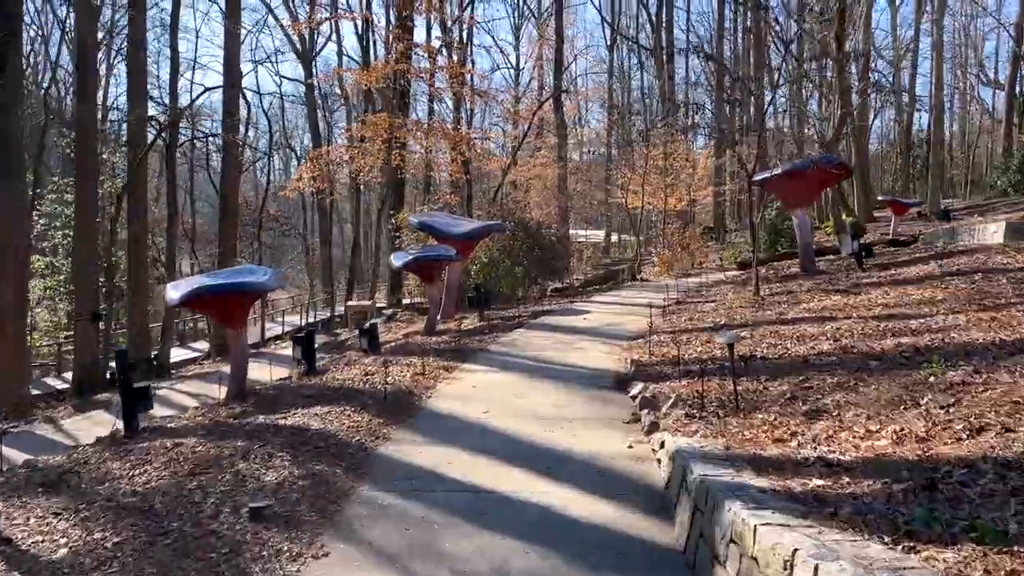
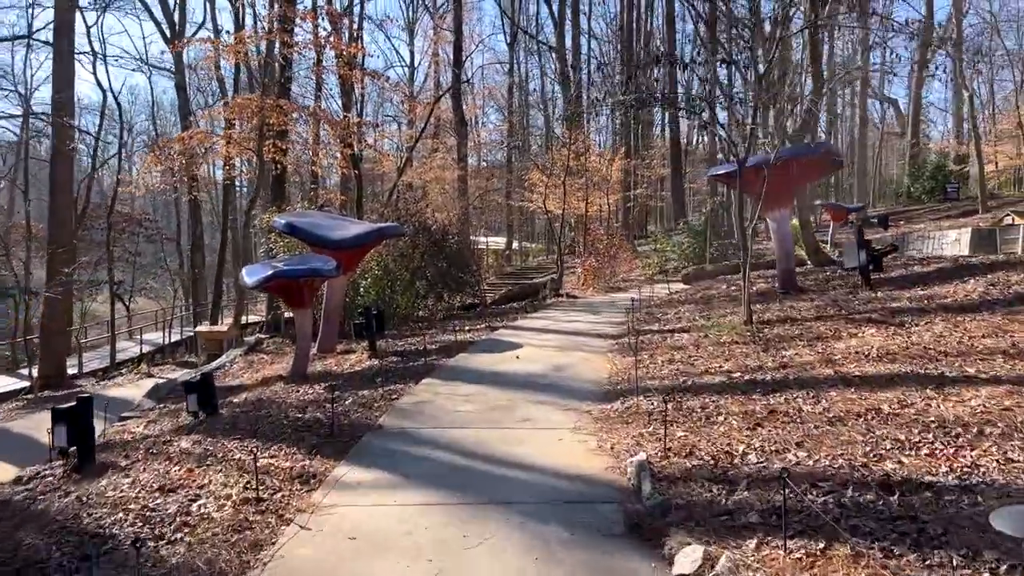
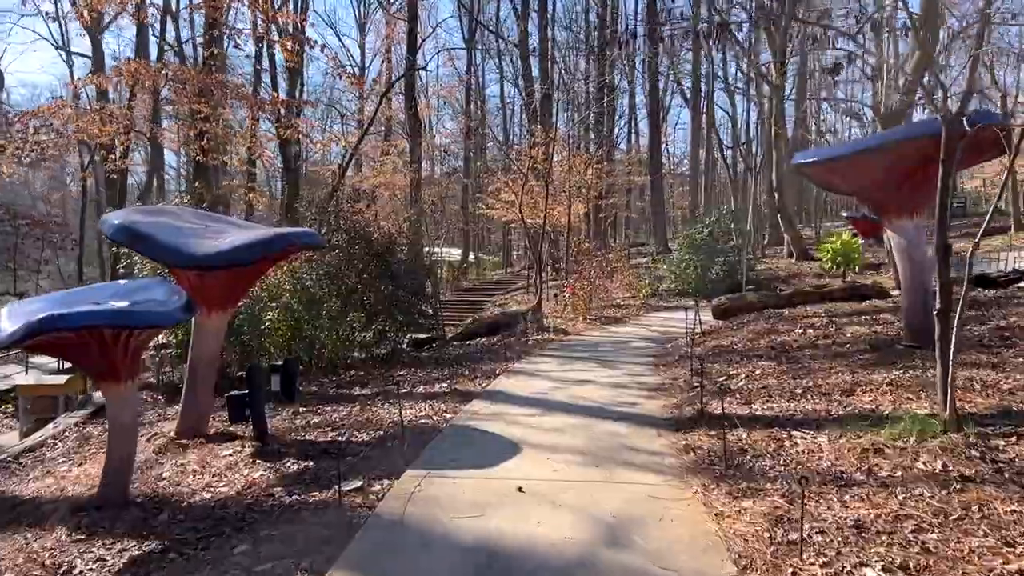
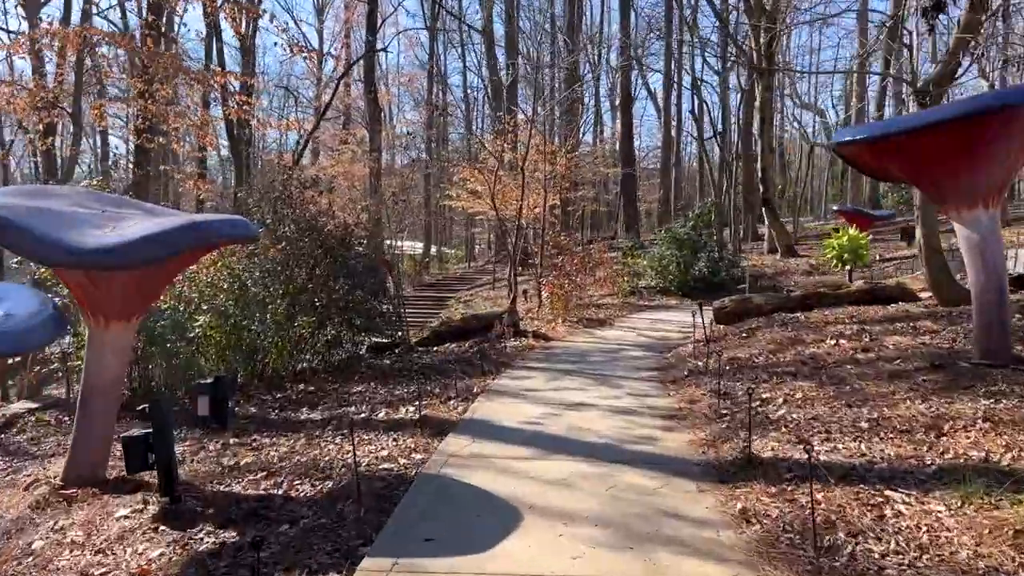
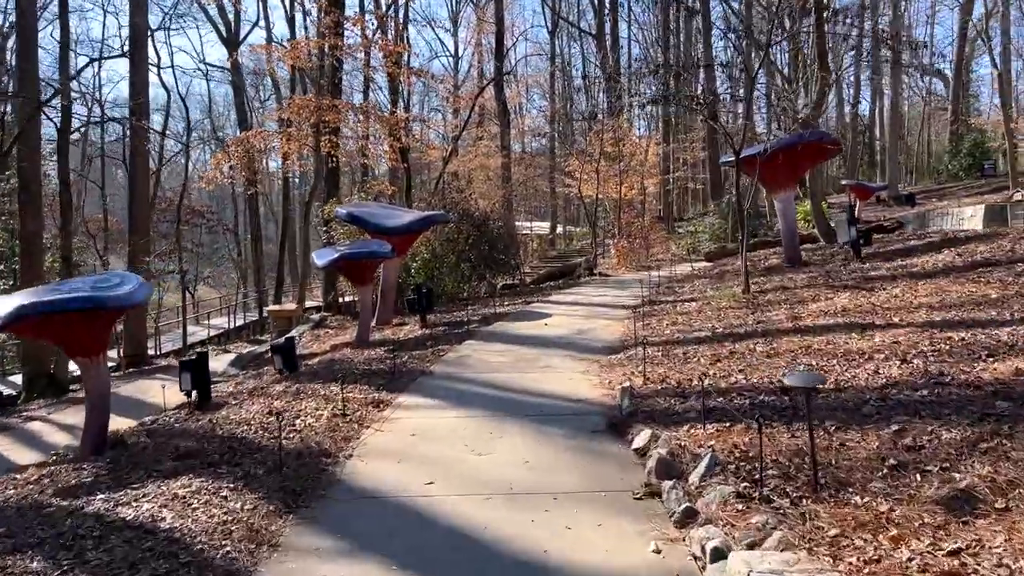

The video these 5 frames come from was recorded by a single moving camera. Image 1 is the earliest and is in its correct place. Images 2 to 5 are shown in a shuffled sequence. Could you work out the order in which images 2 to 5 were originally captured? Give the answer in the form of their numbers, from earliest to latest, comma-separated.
5, 2, 3, 4
